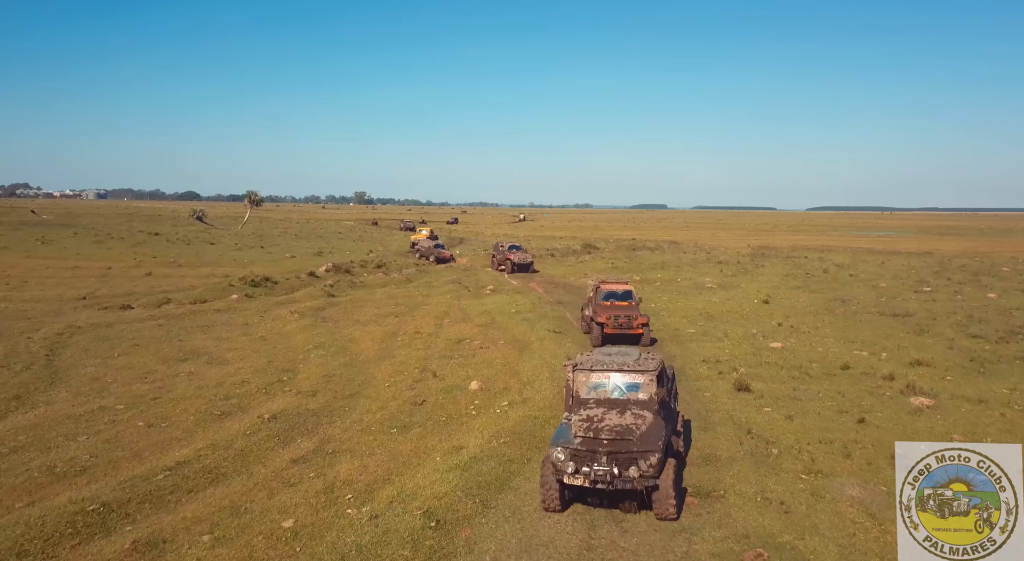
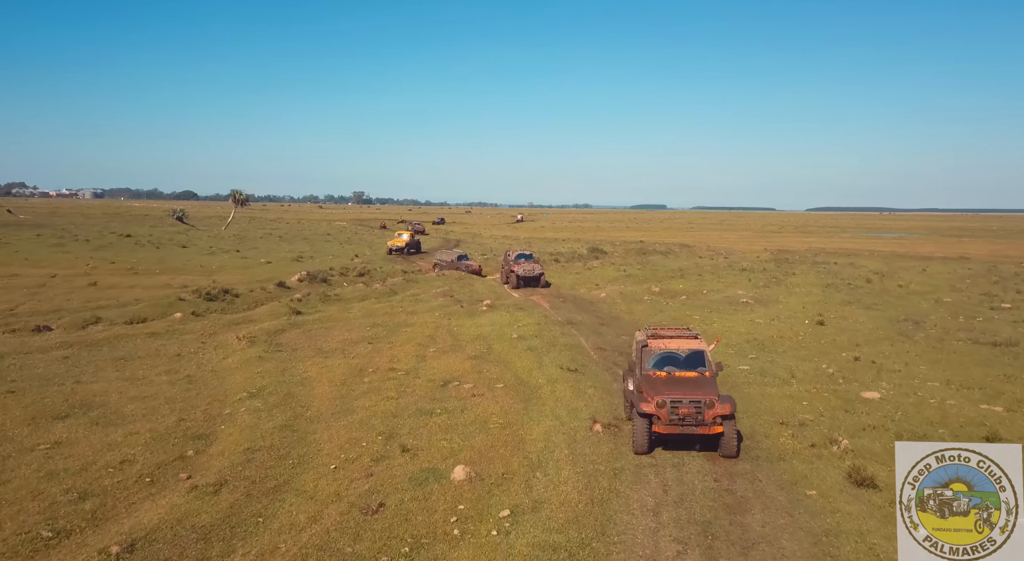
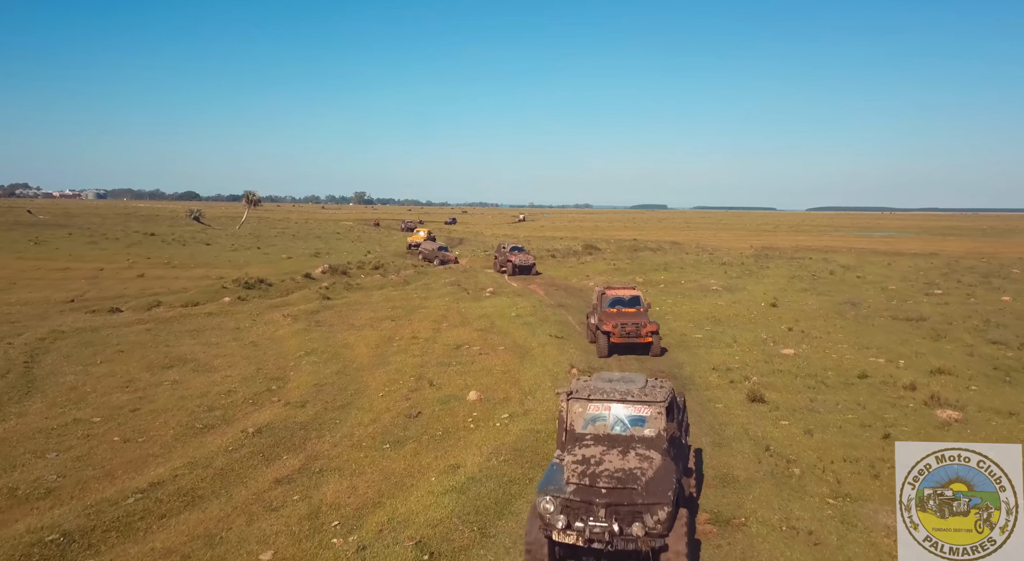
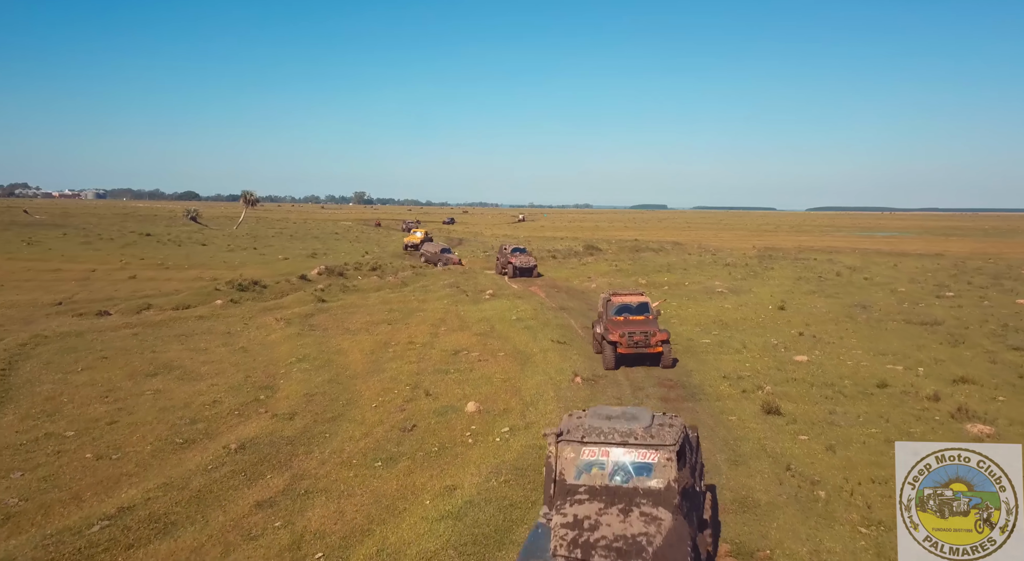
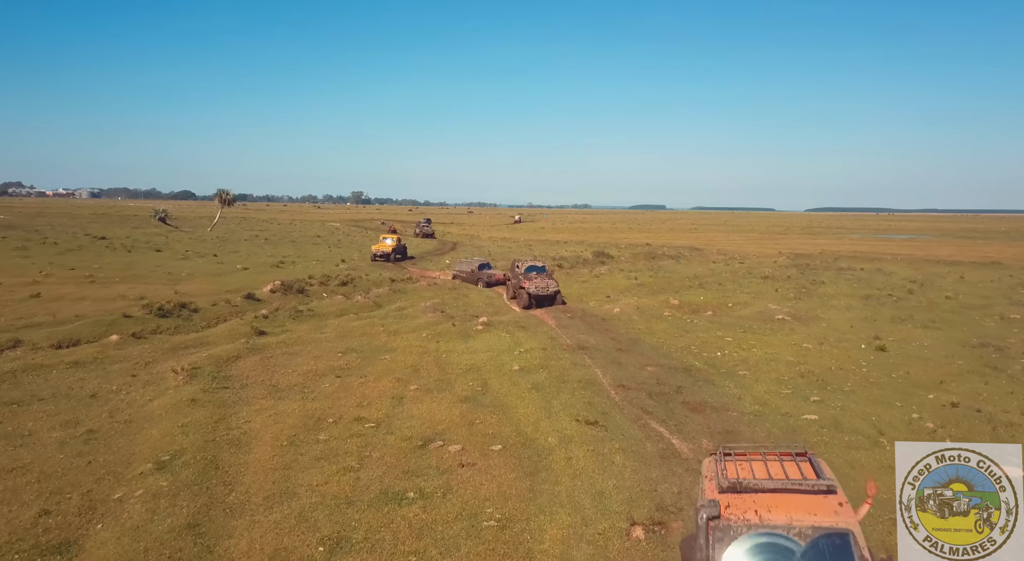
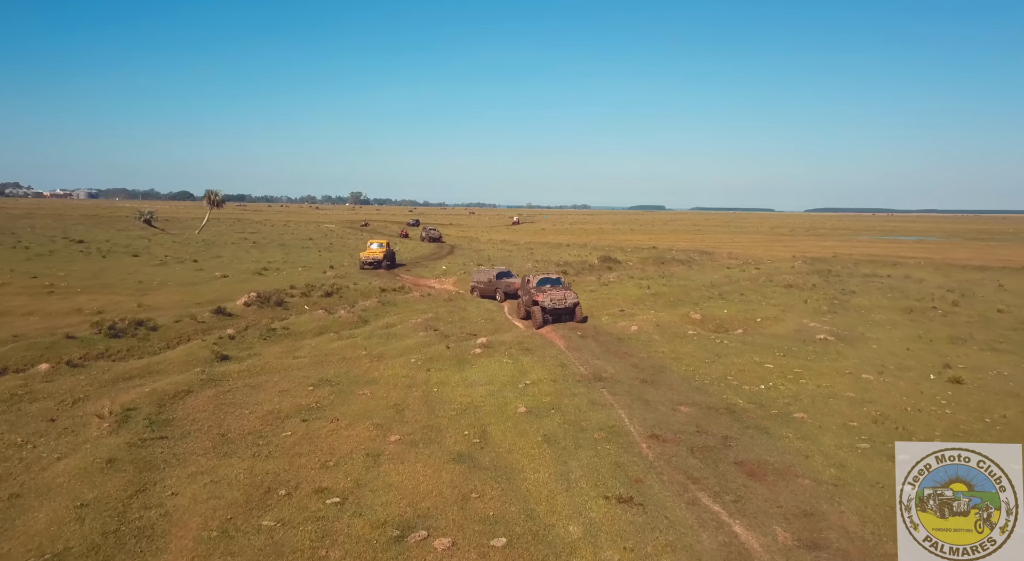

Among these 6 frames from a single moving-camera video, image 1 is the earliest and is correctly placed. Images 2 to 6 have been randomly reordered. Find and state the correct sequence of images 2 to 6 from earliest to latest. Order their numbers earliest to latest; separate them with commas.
3, 4, 2, 5, 6
